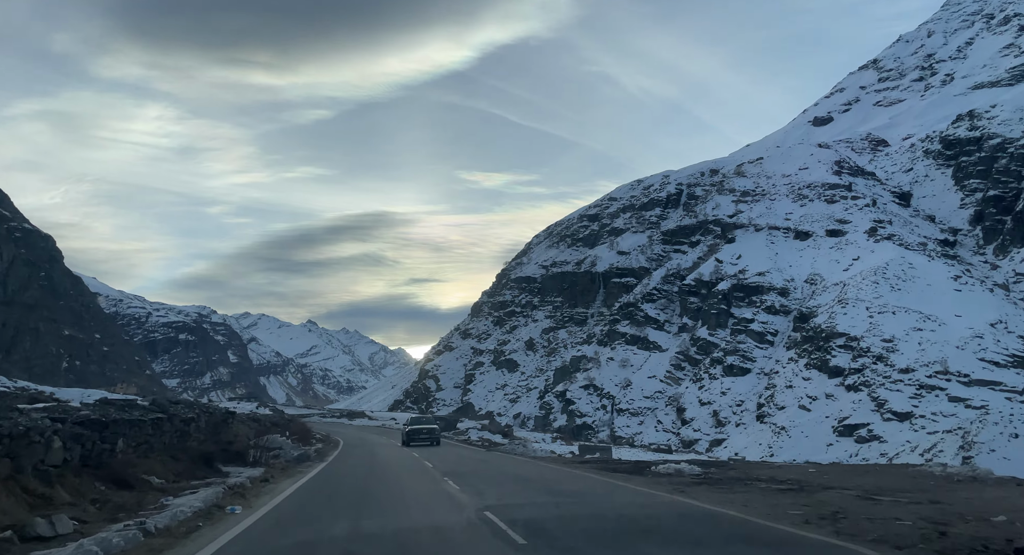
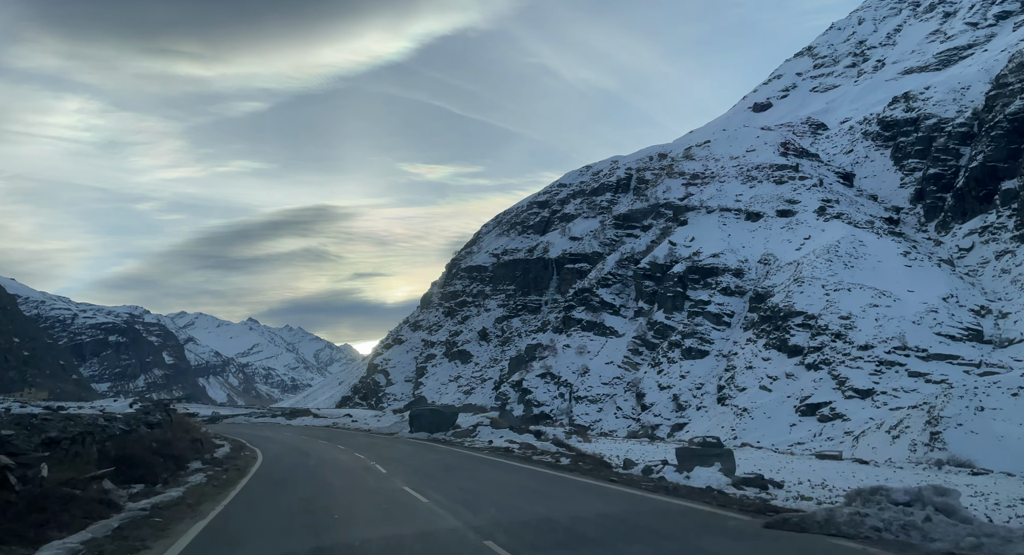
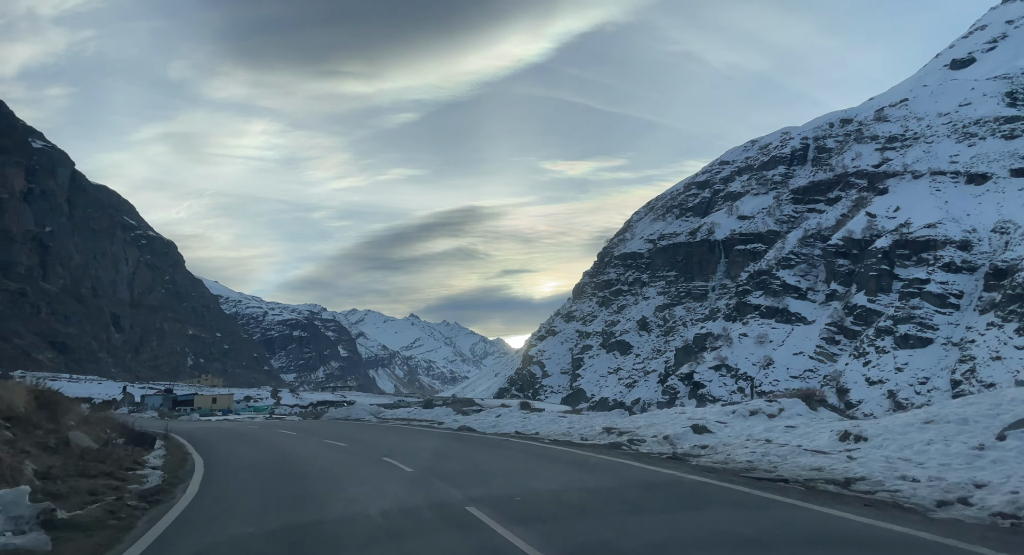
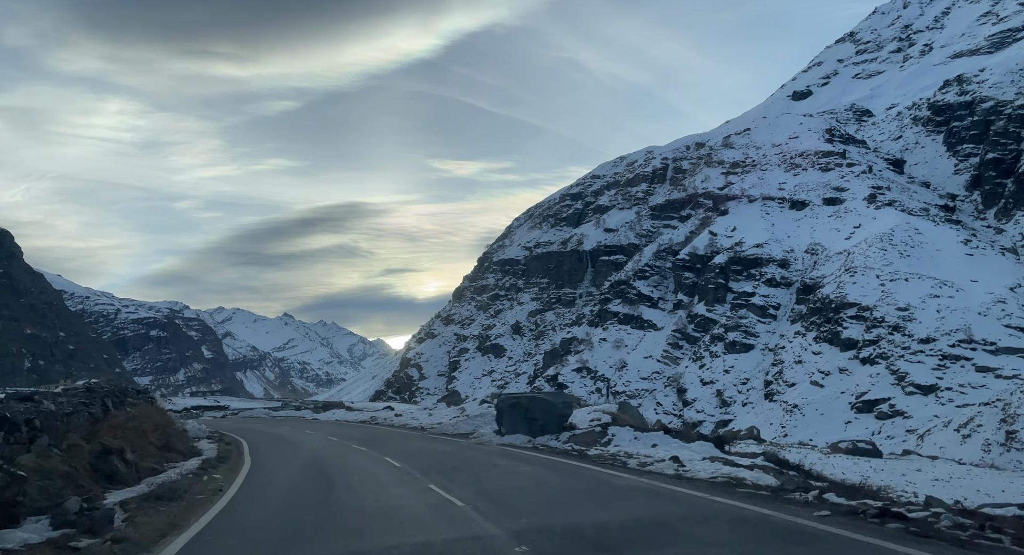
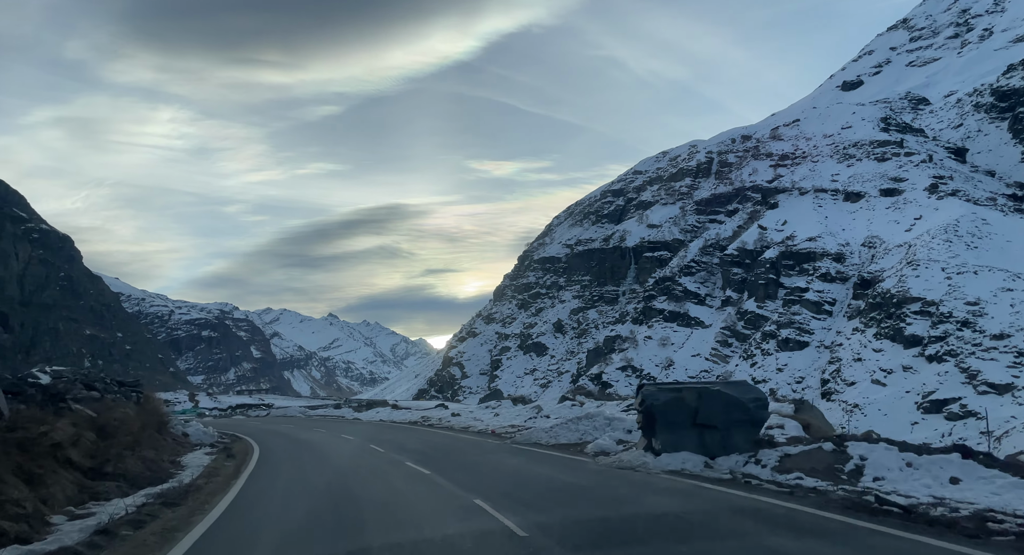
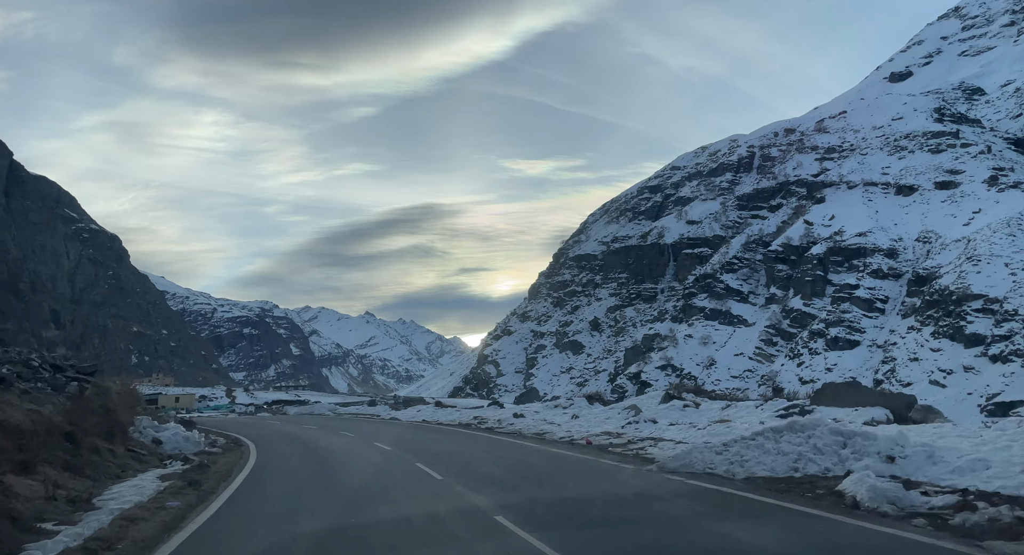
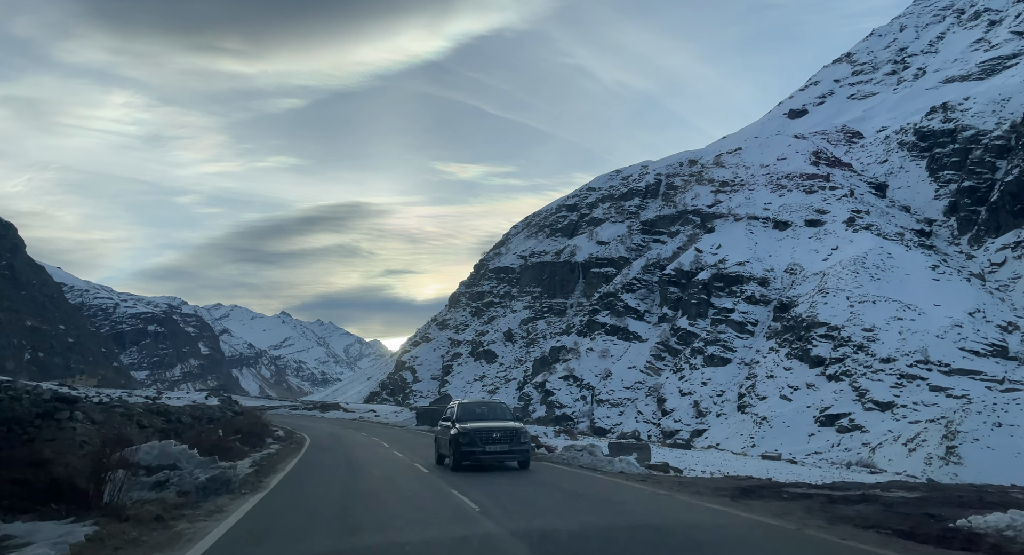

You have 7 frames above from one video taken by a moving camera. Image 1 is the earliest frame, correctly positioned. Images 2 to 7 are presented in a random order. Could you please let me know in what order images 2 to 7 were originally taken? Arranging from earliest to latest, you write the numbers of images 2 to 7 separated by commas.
7, 2, 4, 5, 6, 3
